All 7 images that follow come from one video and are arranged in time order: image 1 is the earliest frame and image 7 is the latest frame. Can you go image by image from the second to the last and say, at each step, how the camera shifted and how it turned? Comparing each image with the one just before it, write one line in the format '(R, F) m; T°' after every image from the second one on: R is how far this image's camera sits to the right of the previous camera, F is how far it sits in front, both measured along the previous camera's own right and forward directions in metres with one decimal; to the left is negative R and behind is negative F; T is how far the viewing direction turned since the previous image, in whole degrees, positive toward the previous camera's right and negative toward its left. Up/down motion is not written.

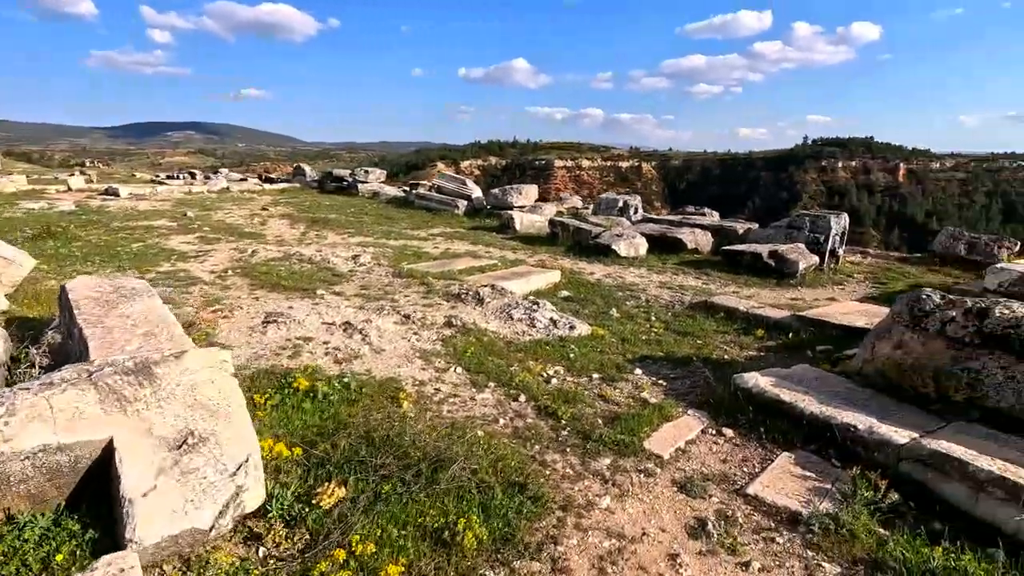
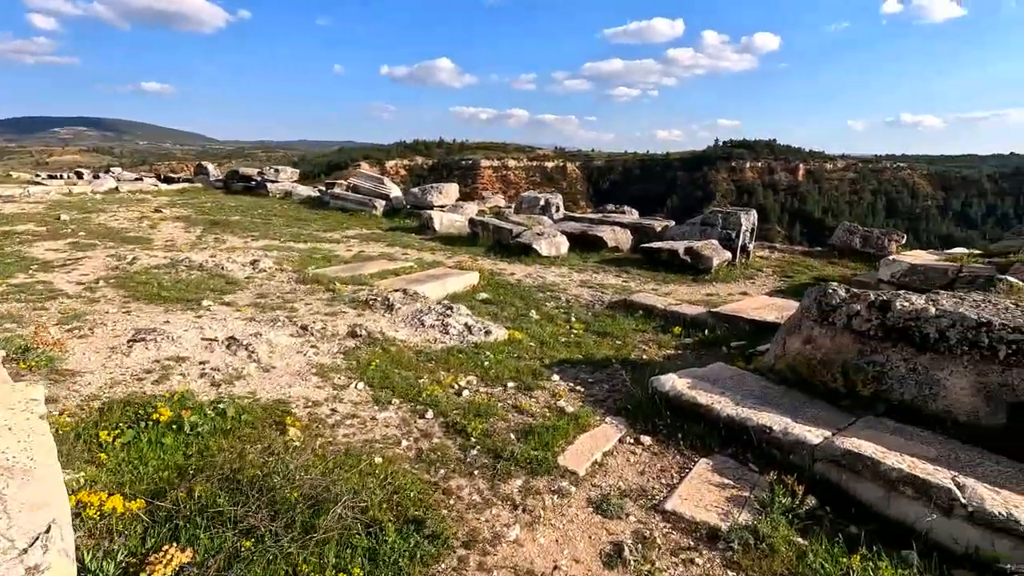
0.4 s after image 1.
(+0.2, +0.4) m; +7°
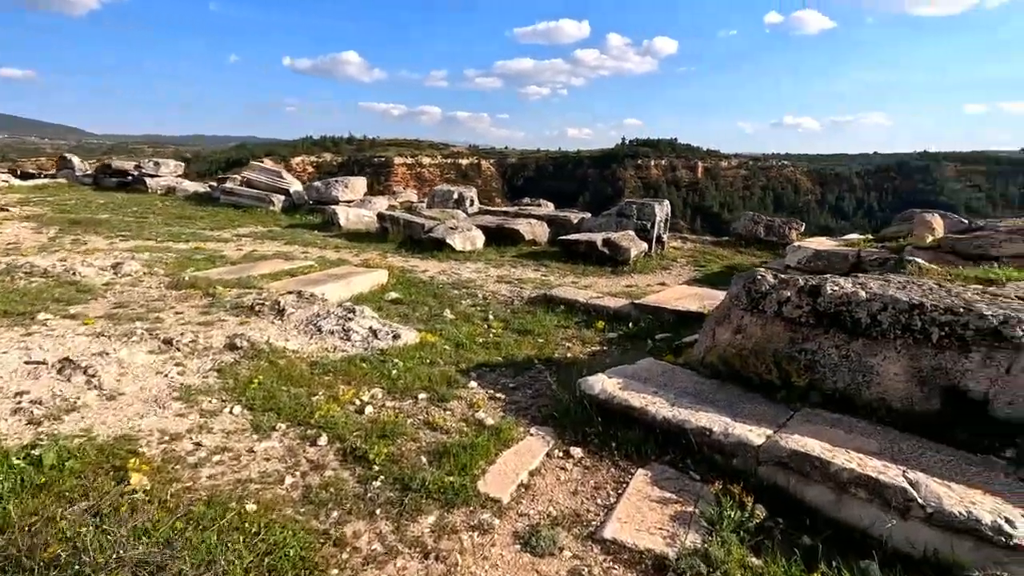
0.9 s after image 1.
(+0.1, +0.6) m; +9°
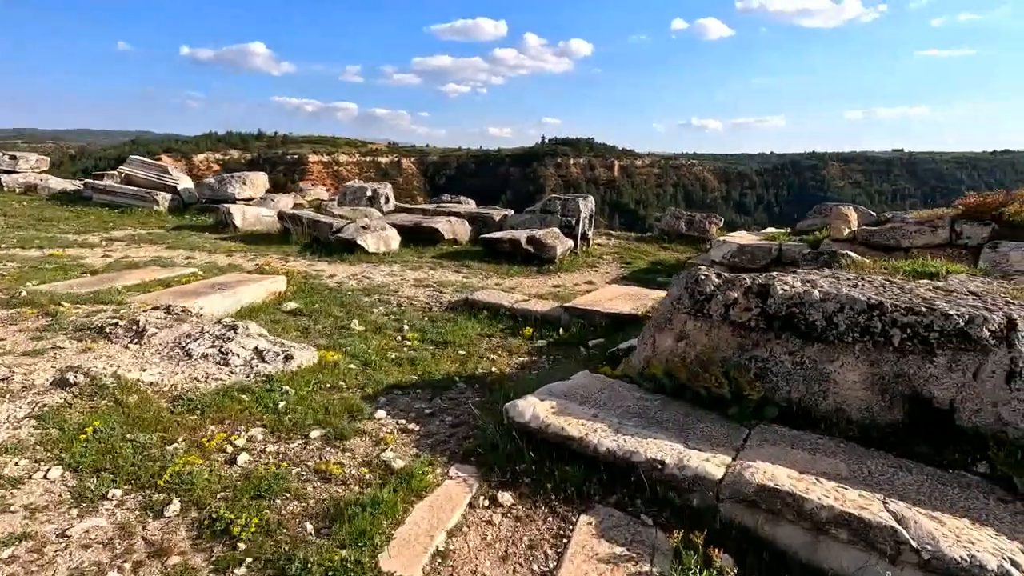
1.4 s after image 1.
(+0.1, +0.7) m; +8°
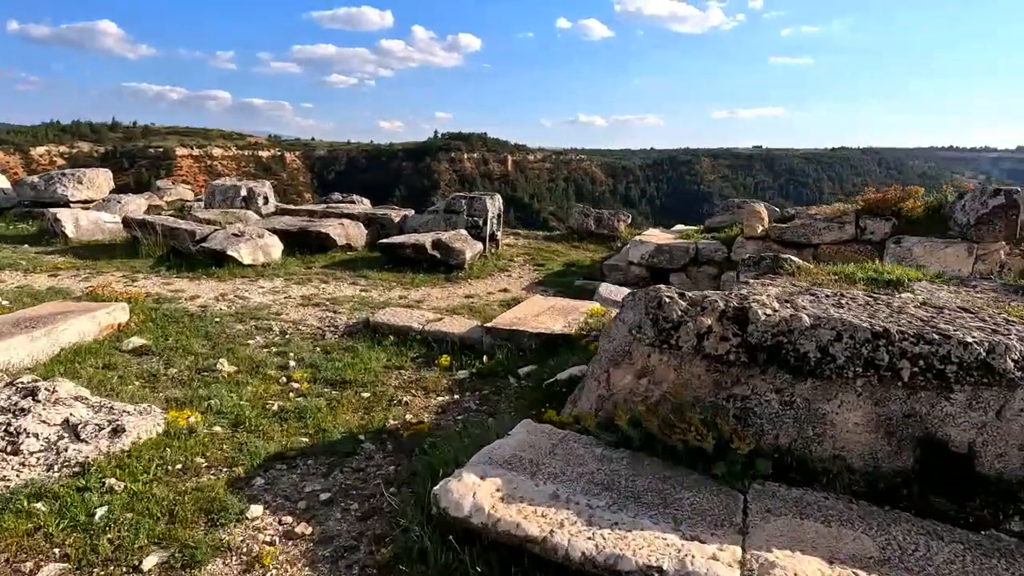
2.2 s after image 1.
(-0.1, +0.9) m; +11°
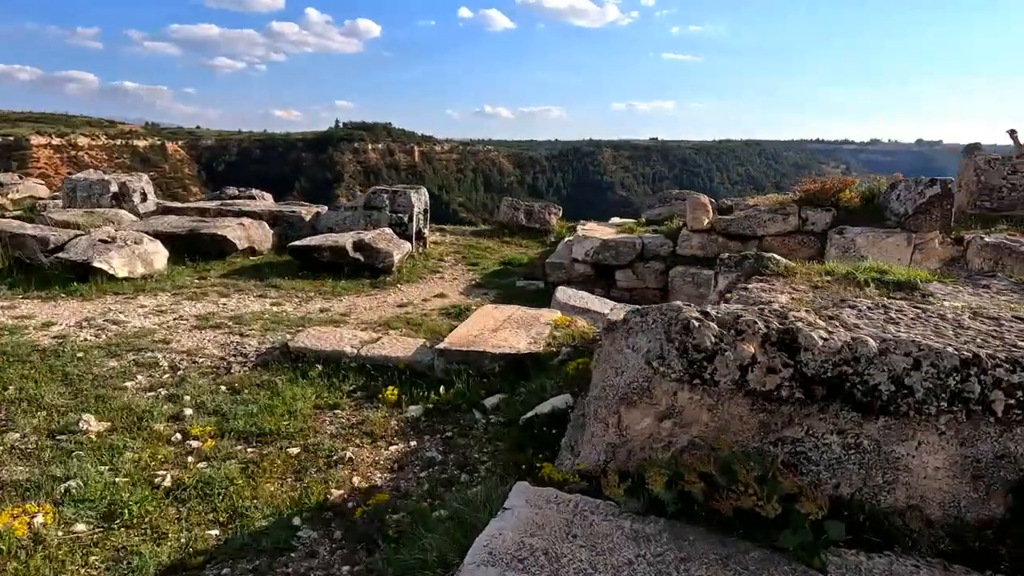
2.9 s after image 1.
(-0.3, +0.8) m; +9°
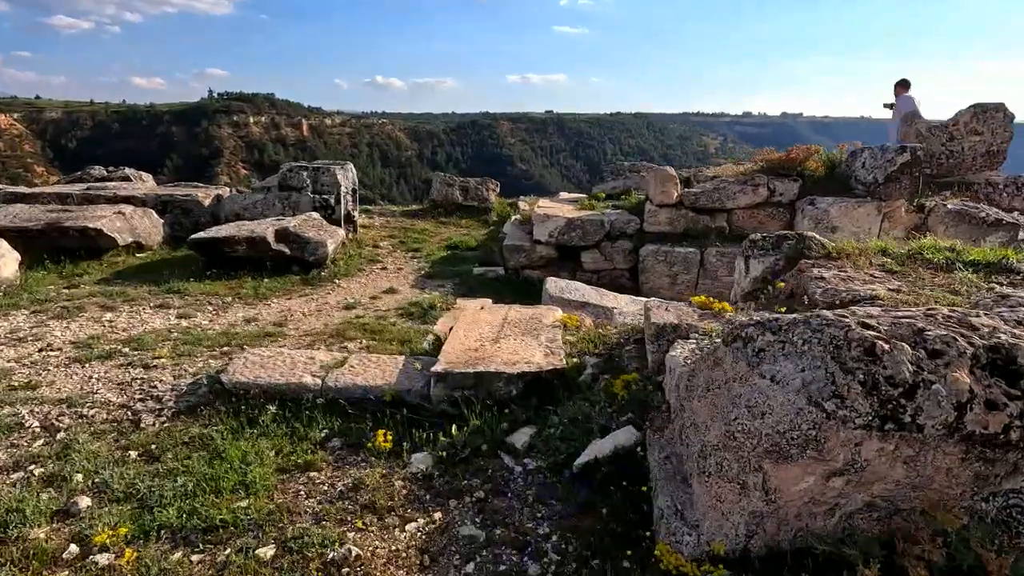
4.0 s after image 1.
(-0.7, +0.9) m; +10°
